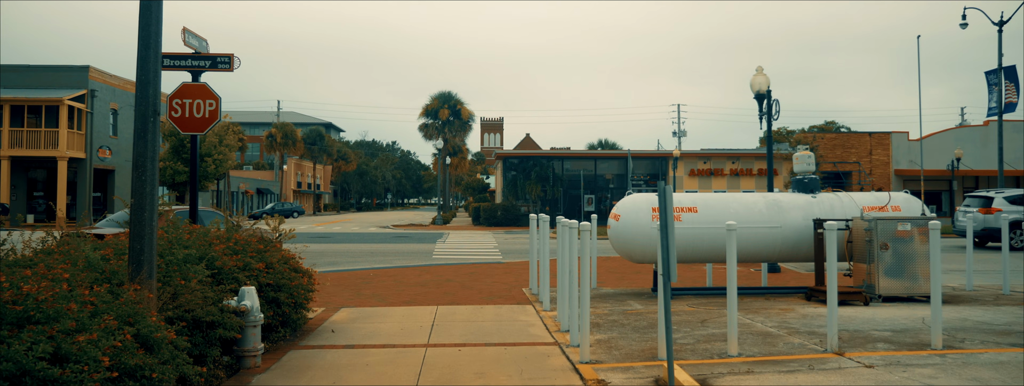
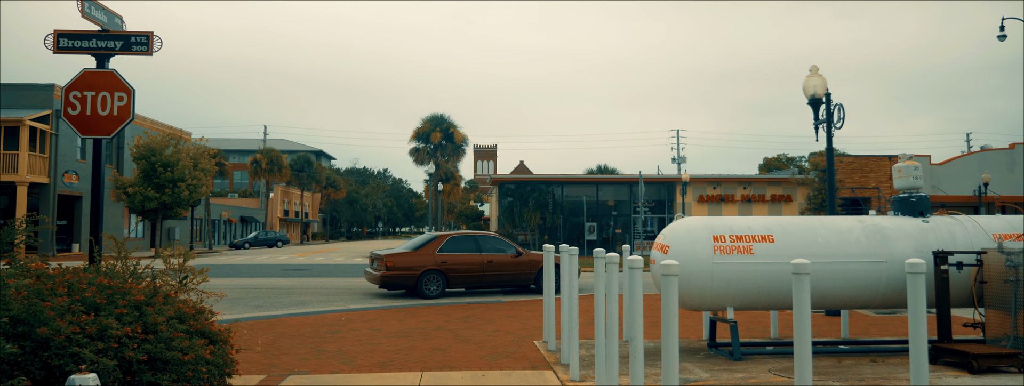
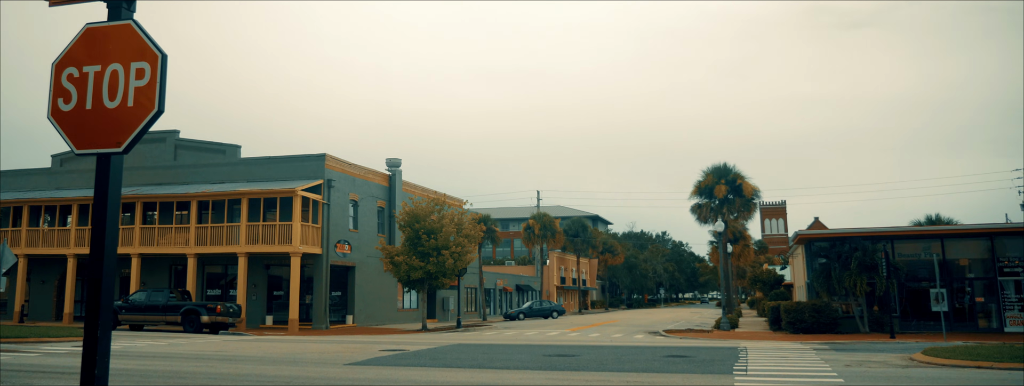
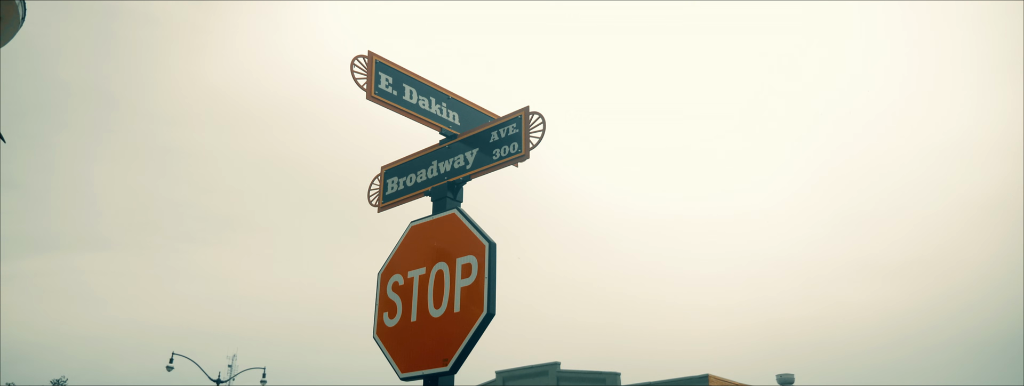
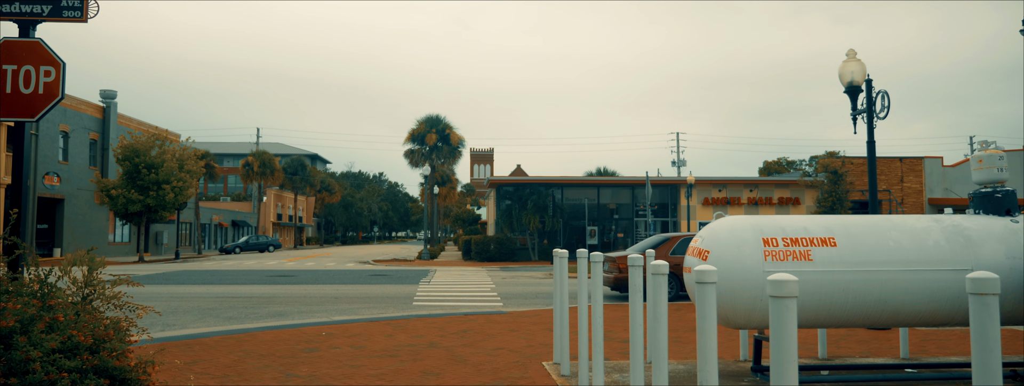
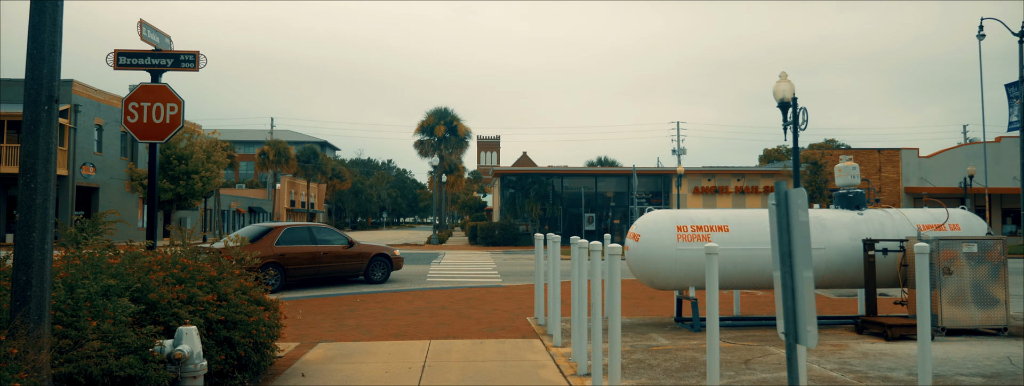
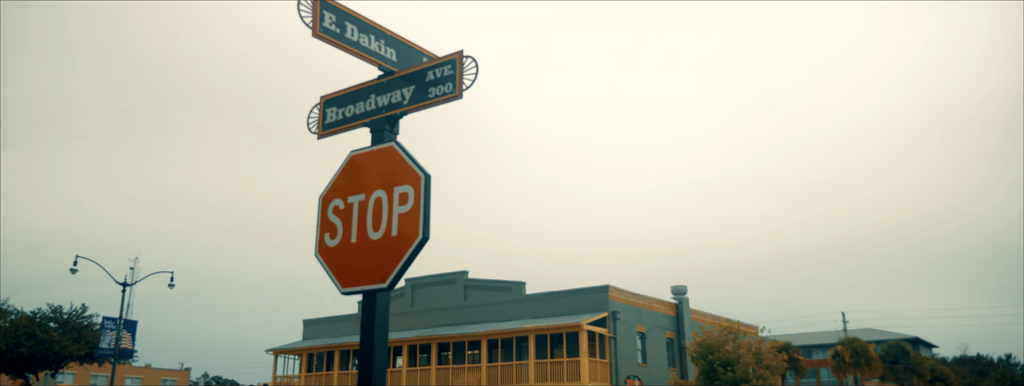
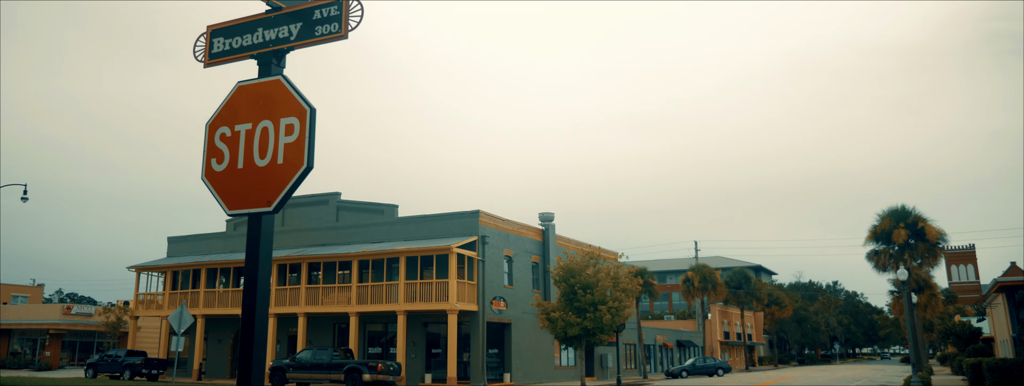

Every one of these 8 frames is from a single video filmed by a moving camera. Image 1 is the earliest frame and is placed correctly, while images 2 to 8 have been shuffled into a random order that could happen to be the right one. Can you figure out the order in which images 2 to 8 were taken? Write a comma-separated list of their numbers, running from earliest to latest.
6, 2, 5, 3, 8, 7, 4
